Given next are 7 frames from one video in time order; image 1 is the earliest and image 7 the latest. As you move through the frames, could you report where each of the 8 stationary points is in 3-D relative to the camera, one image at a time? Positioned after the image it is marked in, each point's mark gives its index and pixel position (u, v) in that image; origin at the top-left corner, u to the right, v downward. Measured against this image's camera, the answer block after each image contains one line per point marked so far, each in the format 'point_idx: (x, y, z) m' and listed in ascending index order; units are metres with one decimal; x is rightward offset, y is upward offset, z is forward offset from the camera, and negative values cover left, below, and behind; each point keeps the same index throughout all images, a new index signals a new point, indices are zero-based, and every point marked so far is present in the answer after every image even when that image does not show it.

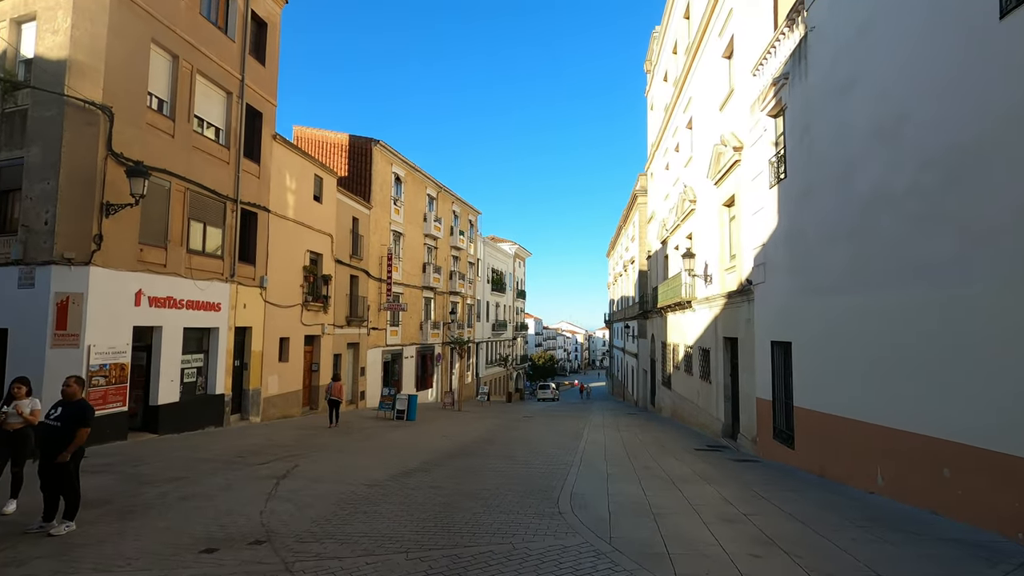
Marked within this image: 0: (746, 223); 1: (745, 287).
0: (+5.6, +1.5, +12.8) m
1: (+5.5, 0.0, +12.5) m
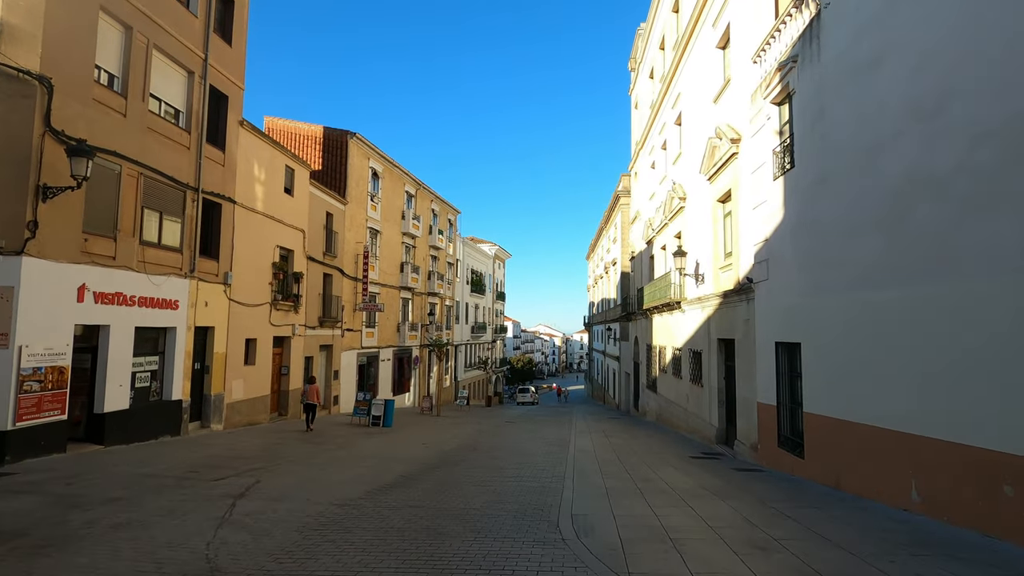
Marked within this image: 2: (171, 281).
0: (+5.3, +1.6, +12.2) m
1: (+5.2, +0.1, +11.9) m
2: (-8.1, +0.2, +12.7) m
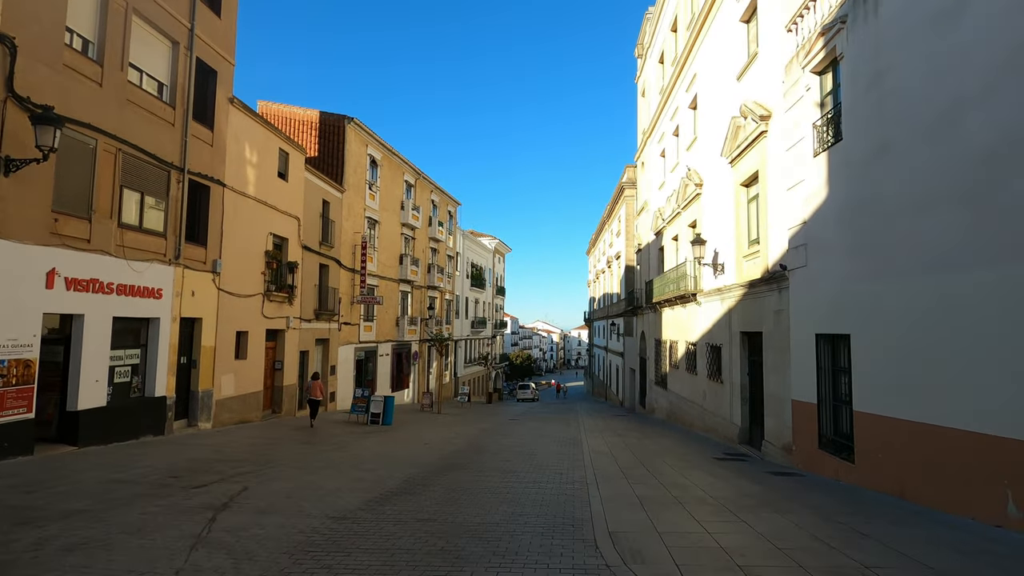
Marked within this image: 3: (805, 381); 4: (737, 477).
0: (+5.5, +1.8, +11.2) m
1: (+5.4, +0.3, +11.0) m
2: (-7.9, +0.5, +11.7) m
3: (+5.3, -1.7, +9.6) m
4: (+3.7, -3.1, +8.7) m
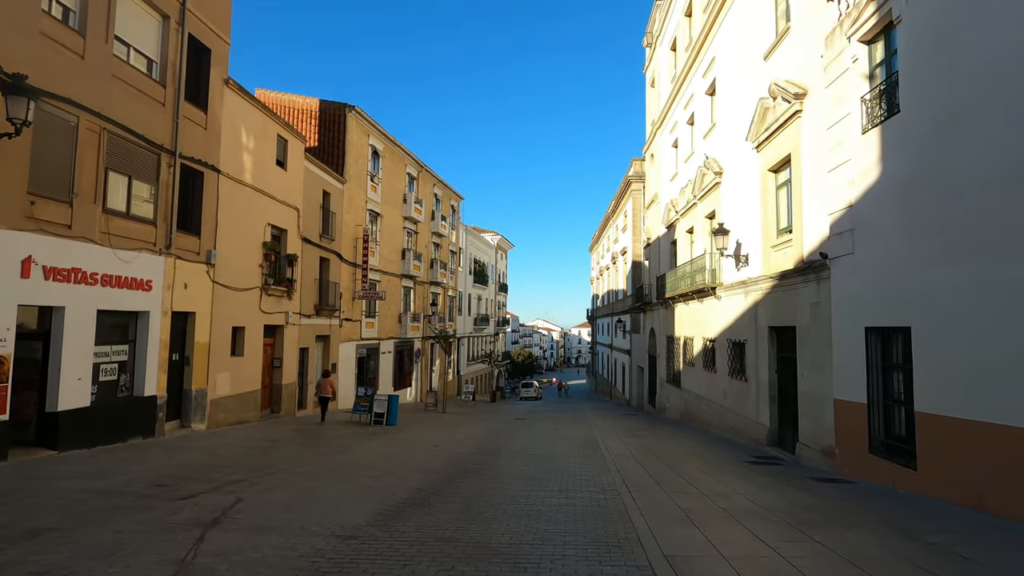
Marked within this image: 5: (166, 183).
0: (+5.9, +2.0, +10.4) m
1: (+5.8, +0.5, +10.2) m
2: (-7.6, +0.6, +10.9) m
3: (+5.6, -1.5, +8.9) m
4: (+4.0, -2.9, +7.9) m
5: (-7.6, +2.3, +11.7) m
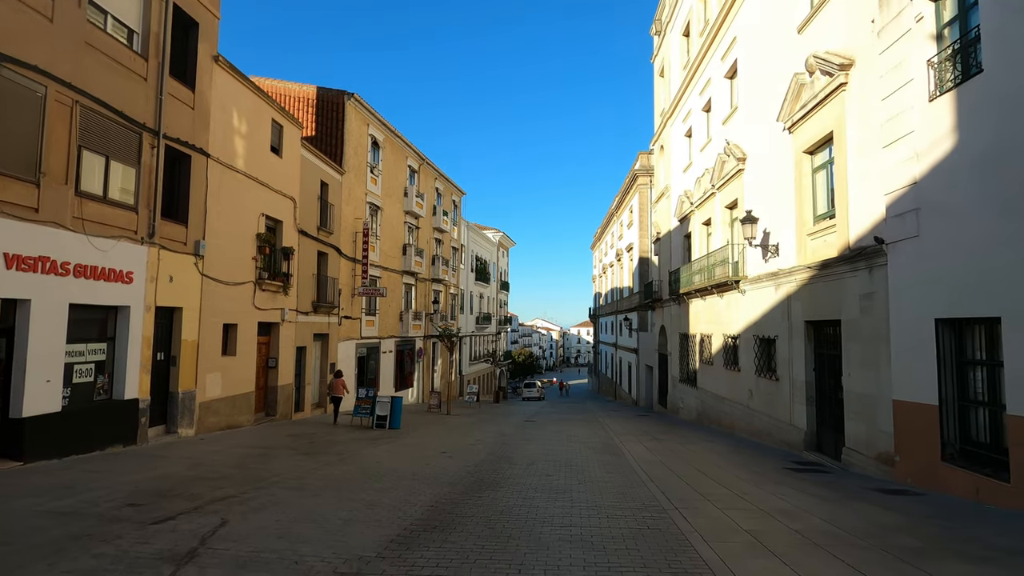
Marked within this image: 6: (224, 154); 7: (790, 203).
0: (+6.2, +2.2, +9.5) m
1: (+6.1, +0.7, +9.3) m
2: (-7.3, +0.8, +9.9) m
3: (+6.0, -1.3, +7.9) m
4: (+4.4, -2.7, +6.9) m
5: (-7.3, +2.4, +10.6) m
6: (-7.1, +3.3, +13.1) m
7: (+6.4, +2.0, +12.3) m
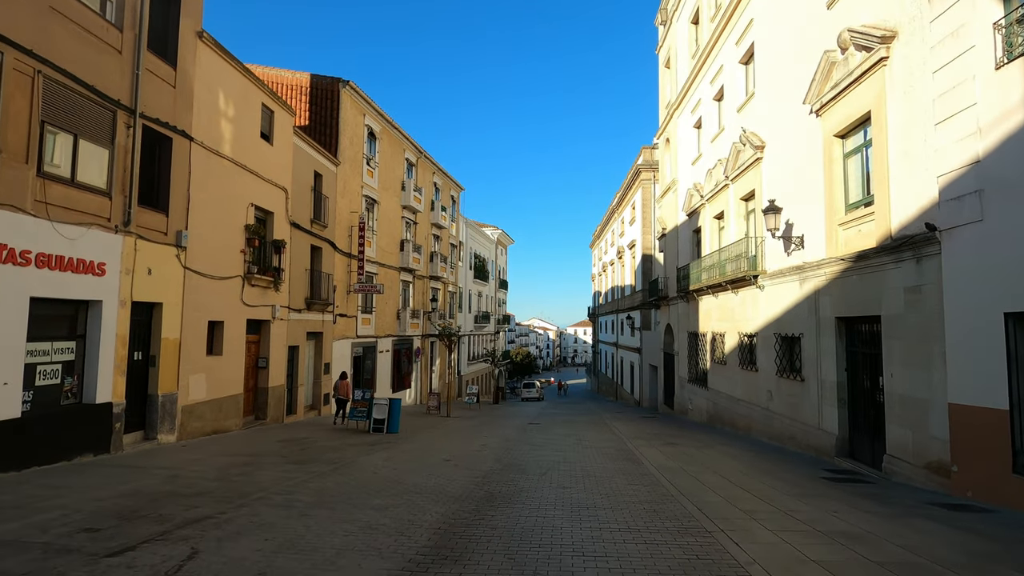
0: (+6.4, +2.3, +8.7) m
1: (+6.3, +0.8, +8.4) m
2: (-7.1, +0.9, +9.0) m
3: (+6.2, -1.2, +7.1) m
4: (+4.6, -2.6, +6.1) m
5: (-7.1, +2.6, +9.7) m
6: (-6.9, +3.4, +12.2) m
7: (+6.6, +2.1, +11.5) m
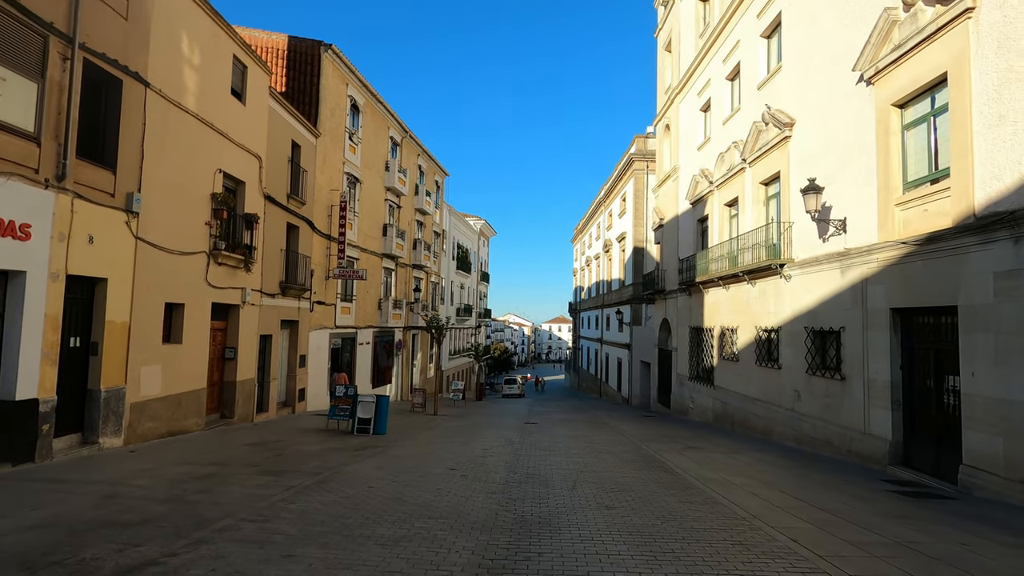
0: (+6.8, +2.5, +7.5) m
1: (+6.7, +1.0, +7.2) m
2: (-6.7, +1.3, +7.1) m
3: (+6.6, -1.0, +5.9) m
4: (+5.0, -2.4, +4.8) m
5: (-6.7, +3.0, +7.8) m
6: (-6.7, +3.9, +10.3) m
7: (+6.9, +2.3, +10.3) m
